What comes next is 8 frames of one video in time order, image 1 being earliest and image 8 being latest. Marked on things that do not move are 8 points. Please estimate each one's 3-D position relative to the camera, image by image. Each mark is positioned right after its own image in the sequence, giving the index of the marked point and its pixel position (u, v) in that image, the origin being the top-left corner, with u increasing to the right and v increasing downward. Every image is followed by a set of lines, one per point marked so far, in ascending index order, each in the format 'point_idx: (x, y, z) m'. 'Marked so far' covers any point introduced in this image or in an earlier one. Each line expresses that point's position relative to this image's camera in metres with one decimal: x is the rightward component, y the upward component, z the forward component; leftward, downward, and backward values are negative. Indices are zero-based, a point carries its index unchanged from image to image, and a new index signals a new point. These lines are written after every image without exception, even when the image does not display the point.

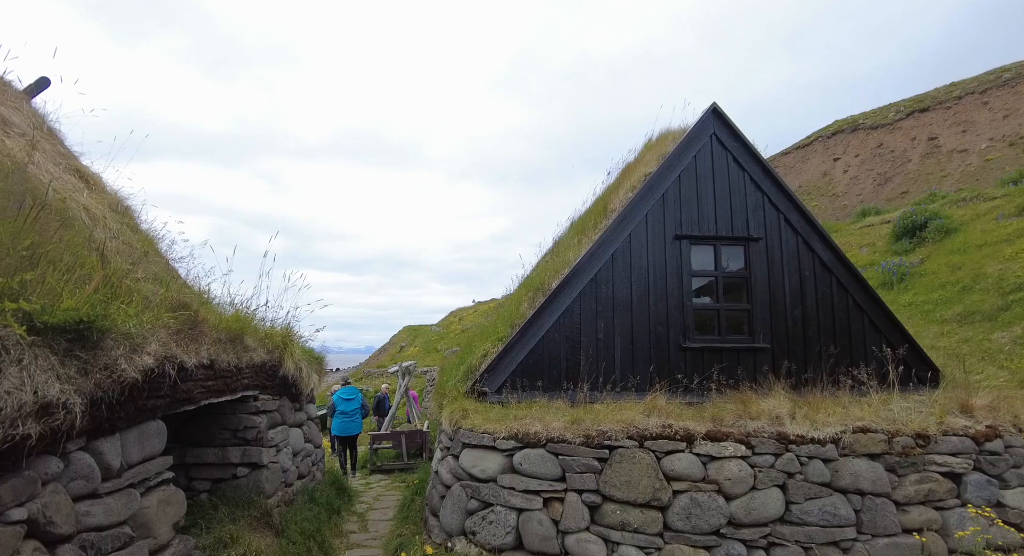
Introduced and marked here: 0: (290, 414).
0: (-3.0, -1.9, +7.9) m
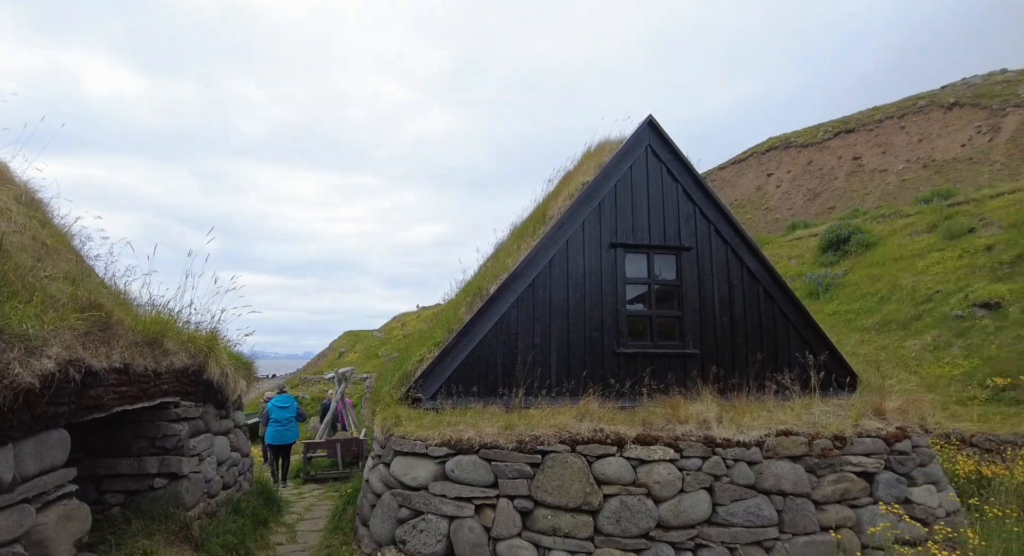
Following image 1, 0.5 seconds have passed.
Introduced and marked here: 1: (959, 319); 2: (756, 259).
0: (-3.8, -1.9, +7.5) m
1: (+13.6, -1.2, +17.5) m
2: (+3.4, +0.3, +8.1) m
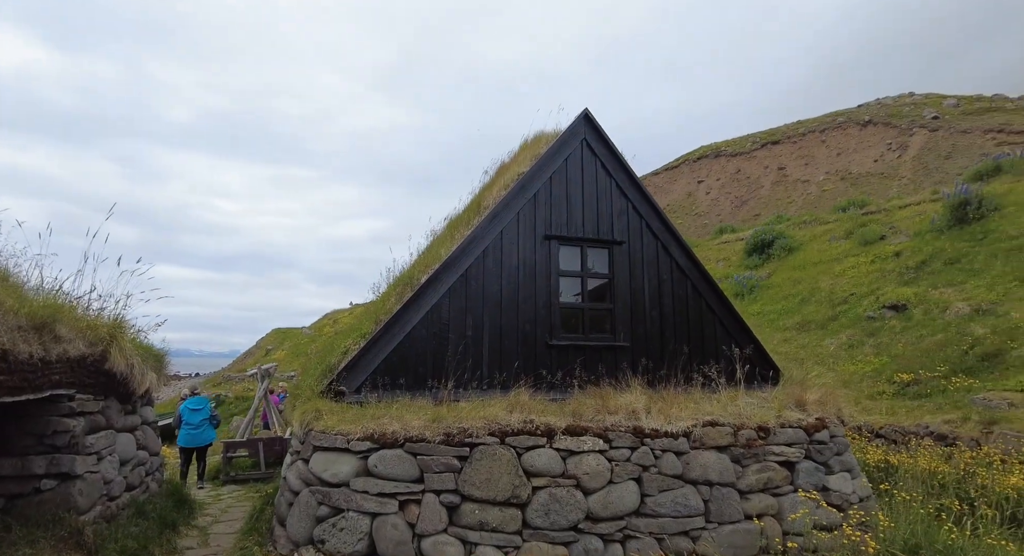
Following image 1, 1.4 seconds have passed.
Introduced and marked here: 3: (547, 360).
0: (-4.7, -1.7, +6.9) m
1: (+11.6, -1.4, +18.6) m
2: (+2.5, +0.3, +8.3) m
3: (+0.5, -1.0, +7.2) m
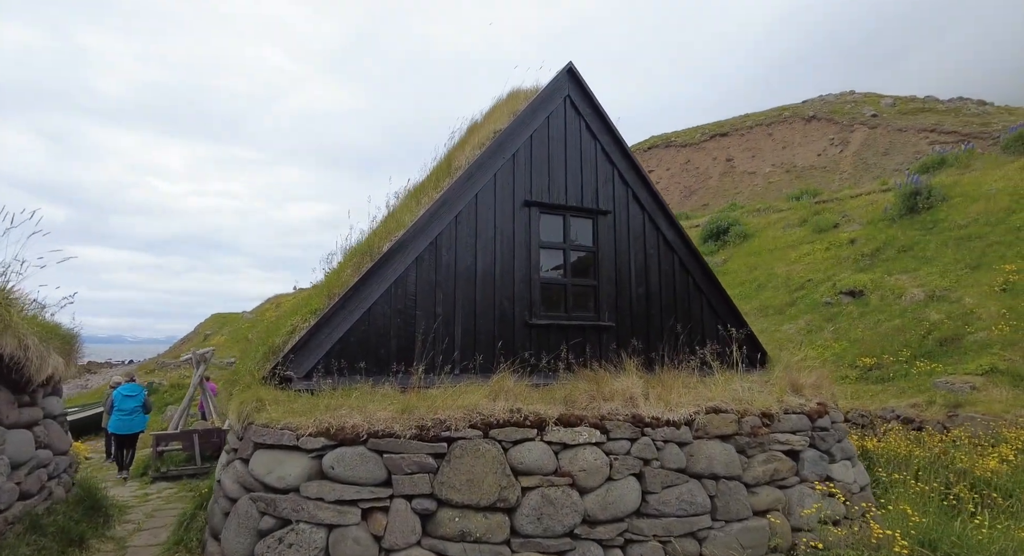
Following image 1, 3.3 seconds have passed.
0: (-4.9, -1.3, +5.7) m
1: (+10.3, -0.9, +18.7) m
2: (+2.1, +0.7, +7.6) m
3: (+0.2, -0.7, +6.4) m
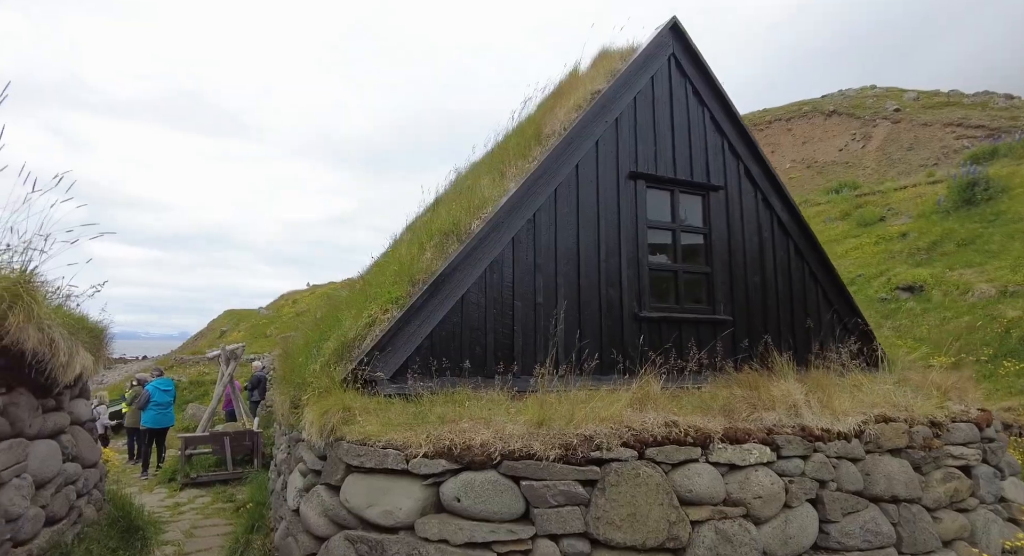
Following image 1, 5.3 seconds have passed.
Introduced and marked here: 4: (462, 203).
0: (-3.9, -1.2, +4.8) m
1: (+11.5, -0.7, +17.6) m
2: (+3.2, +0.8, +6.6) m
3: (+1.2, -0.6, +5.4) m
4: (-0.6, +0.8, +6.2) m
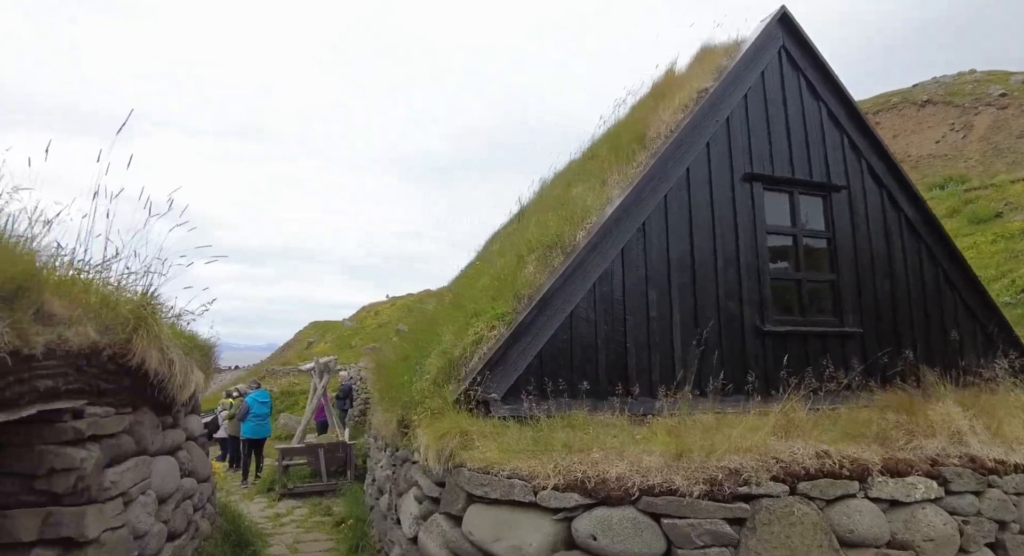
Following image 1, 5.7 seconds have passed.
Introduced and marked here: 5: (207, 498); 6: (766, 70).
0: (-3.0, -1.3, +4.9) m
1: (+13.8, -0.8, +15.9) m
2: (+4.2, +0.7, +5.9) m
3: (+2.1, -0.7, +5.0) m
4: (+0.5, +0.7, +6.0) m
5: (-3.2, -2.3, +6.0) m
6: (+2.5, +2.1, +5.6) m
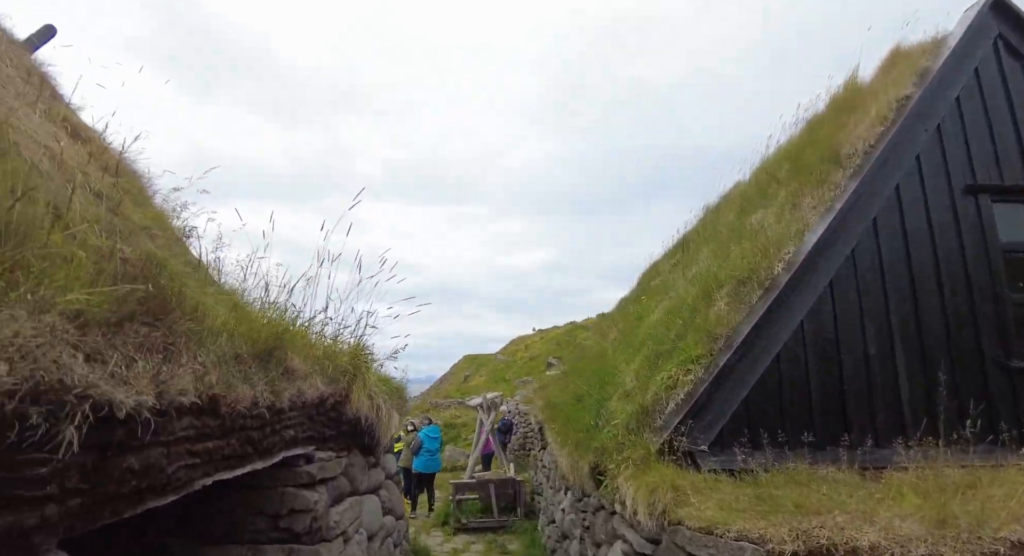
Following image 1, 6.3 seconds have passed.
0: (-1.4, -1.8, +5.3) m
1: (+17.5, -0.8, +12.1) m
2: (+5.8, +0.6, +4.7) m
3: (+3.6, -0.9, +4.2) m
4: (+2.2, +0.3, +5.6) m
5: (-1.2, -2.8, +6.3) m
6: (+4.0, +1.8, +4.9) m
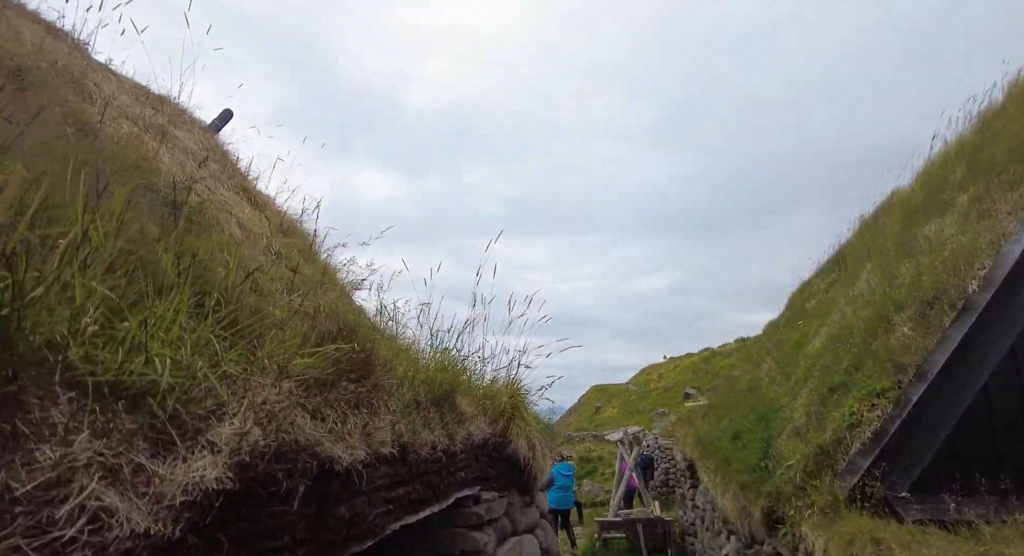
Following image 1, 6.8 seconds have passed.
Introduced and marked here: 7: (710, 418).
0: (+0.1, -2.2, +5.3) m
1: (+19.9, -0.4, +8.2) m
2: (+6.9, +0.7, +3.4) m
3: (+4.7, -0.9, +3.3) m
4: (+3.5, +0.2, +5.1) m
5: (+0.5, -3.2, +6.2) m
6: (+5.1, +1.8, +4.0) m
7: (+2.8, -2.0, +8.2) m
